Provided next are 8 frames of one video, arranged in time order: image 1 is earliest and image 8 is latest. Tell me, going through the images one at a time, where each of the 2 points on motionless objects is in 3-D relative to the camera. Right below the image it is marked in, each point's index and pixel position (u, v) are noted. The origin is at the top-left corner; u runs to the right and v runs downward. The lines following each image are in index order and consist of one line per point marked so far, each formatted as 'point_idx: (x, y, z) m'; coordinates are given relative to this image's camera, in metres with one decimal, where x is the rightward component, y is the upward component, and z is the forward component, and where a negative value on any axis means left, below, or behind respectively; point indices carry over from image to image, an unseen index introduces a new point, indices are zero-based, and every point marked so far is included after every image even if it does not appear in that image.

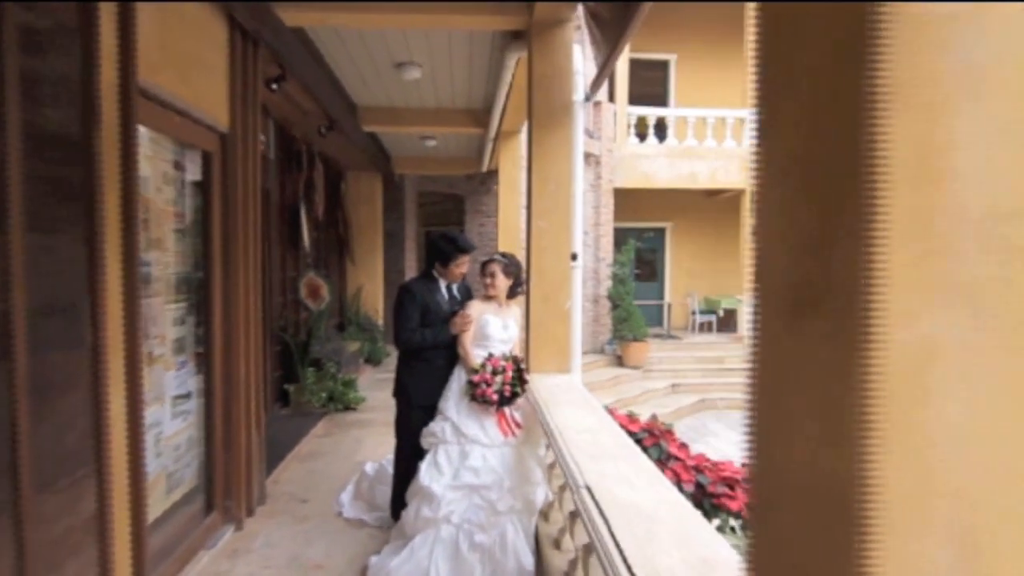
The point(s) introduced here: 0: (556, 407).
0: (+0.2, -0.5, +2.6) m
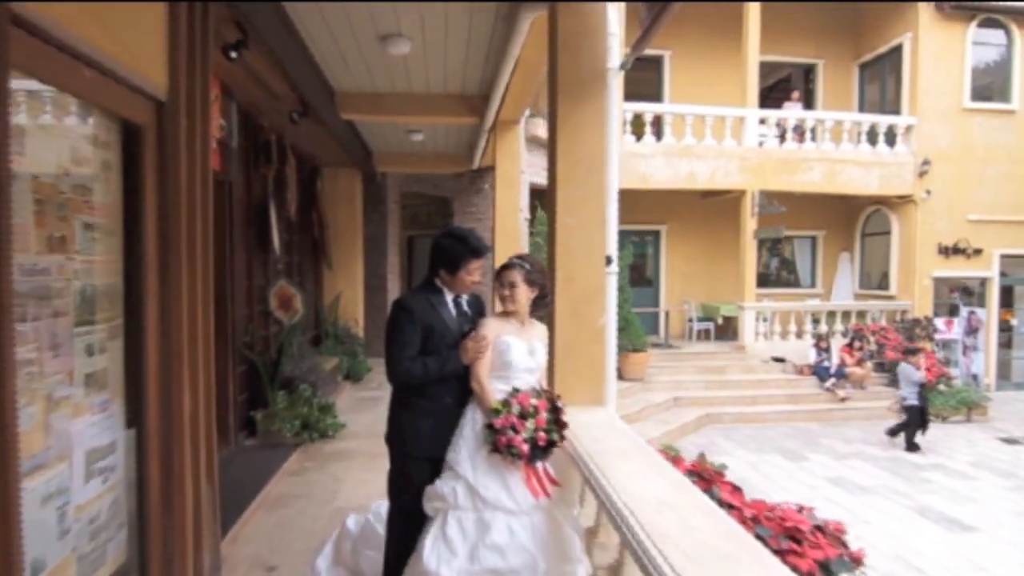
0: (+0.3, -0.6, +2.0) m
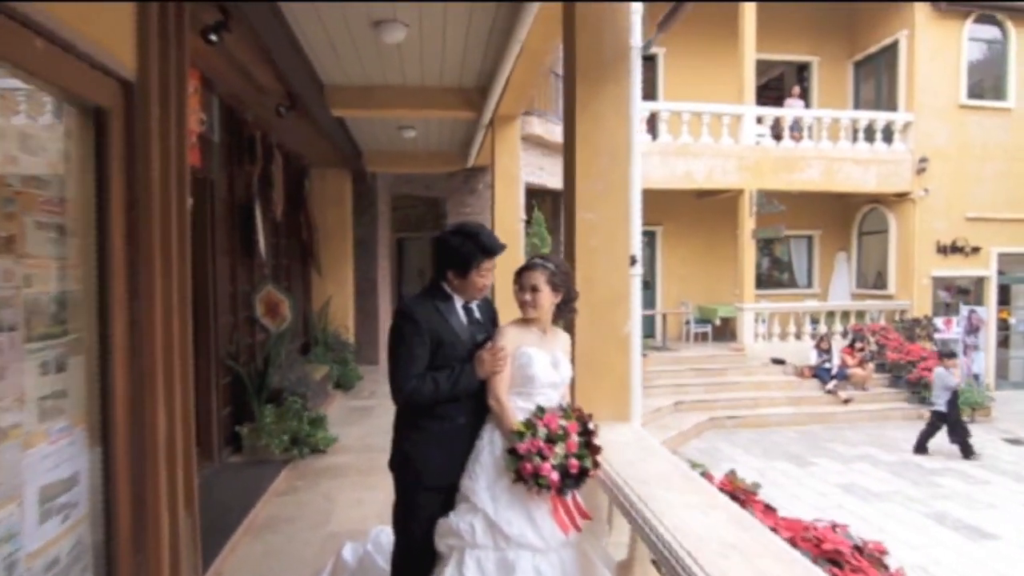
0: (+0.4, -0.6, +1.7) m
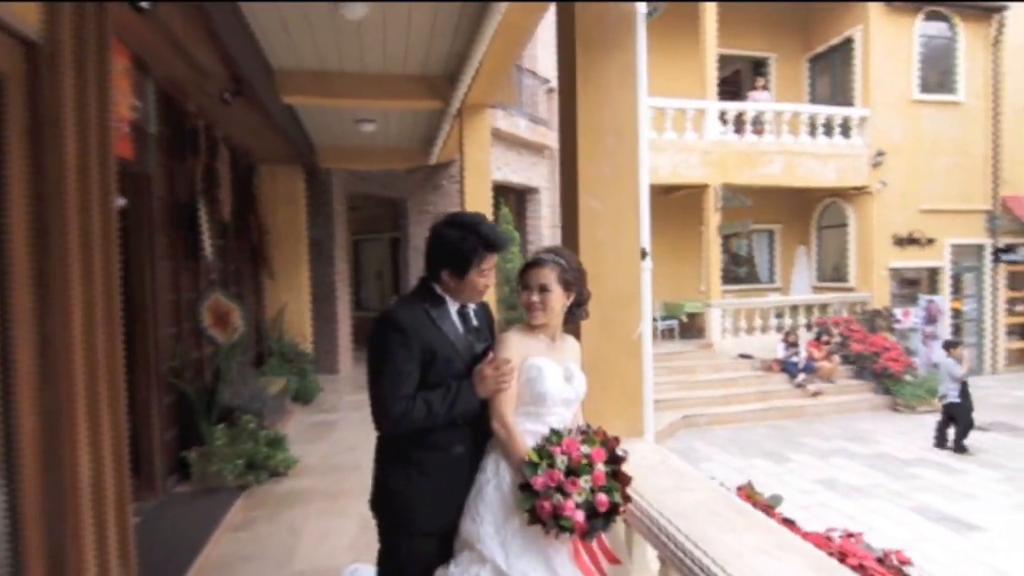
0: (+0.4, -0.6, +1.4) m
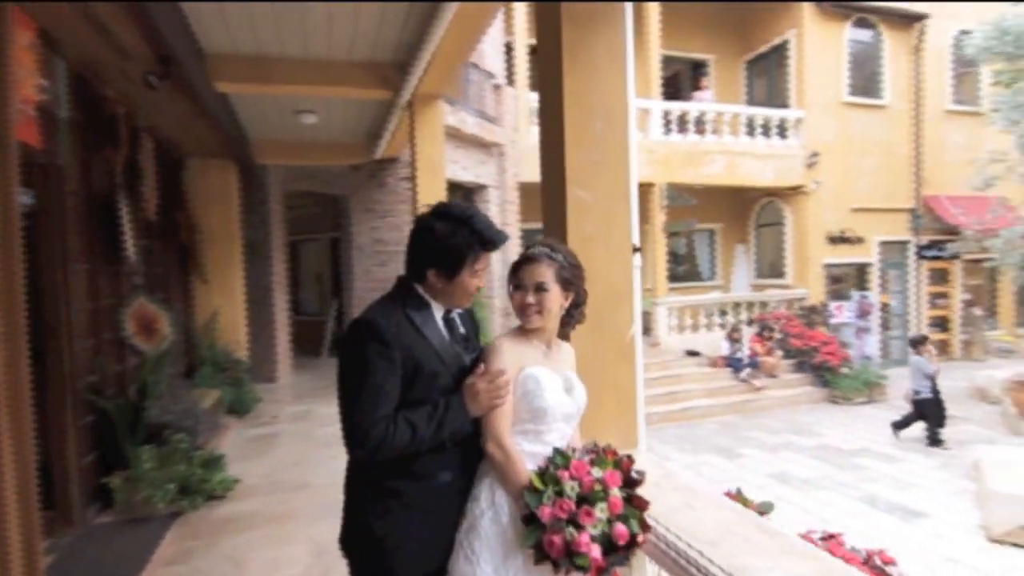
0: (+0.4, -0.6, +1.3) m
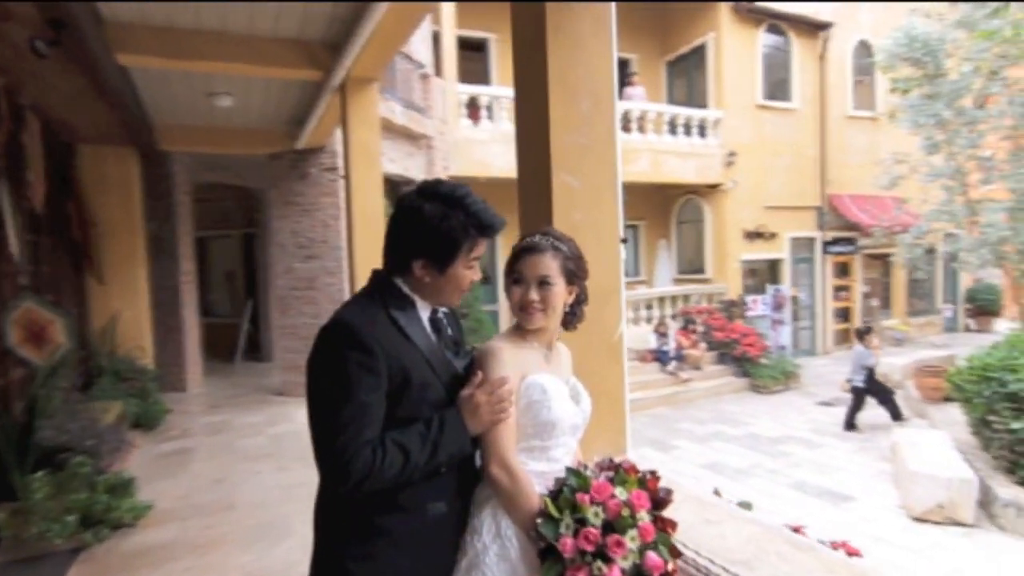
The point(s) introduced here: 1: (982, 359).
0: (+0.5, -0.6, +1.1) m
1: (+3.9, -0.6, +5.0) m
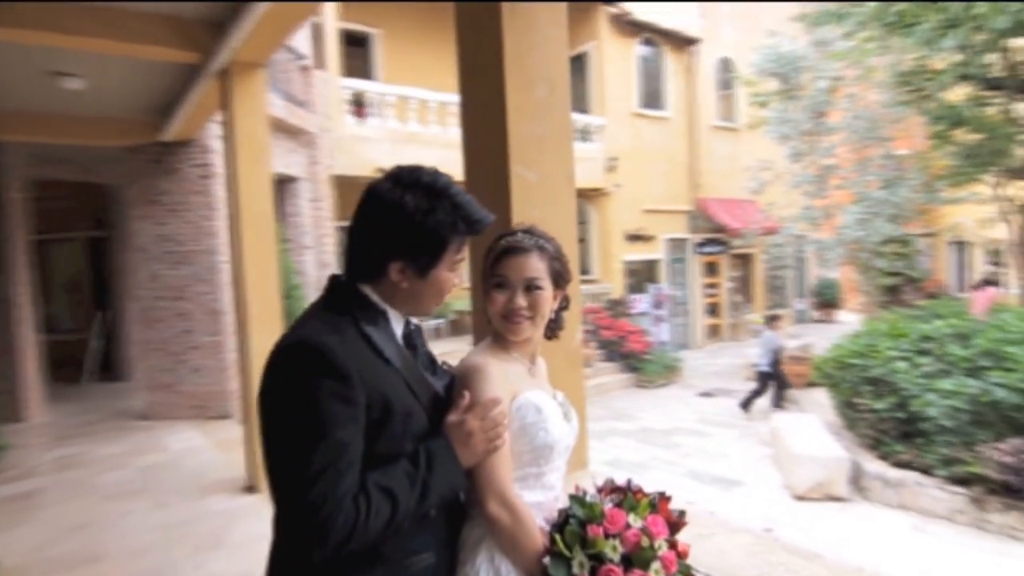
0: (+0.4, -0.6, +1.1) m
1: (+3.1, -0.5, +5.5) m
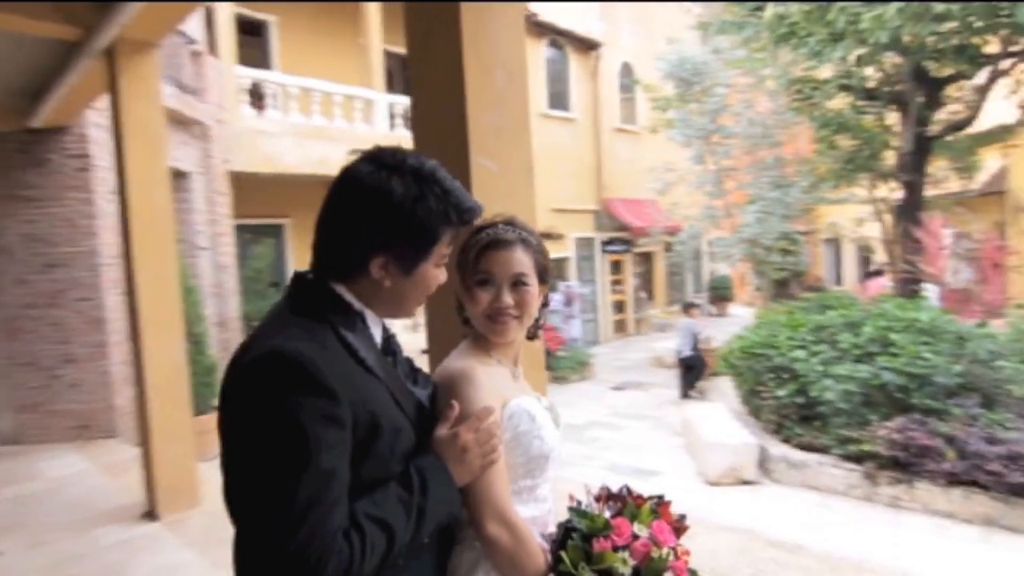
0: (+0.4, -0.6, +1.1) m
1: (+2.3, -0.5, +5.9) m
